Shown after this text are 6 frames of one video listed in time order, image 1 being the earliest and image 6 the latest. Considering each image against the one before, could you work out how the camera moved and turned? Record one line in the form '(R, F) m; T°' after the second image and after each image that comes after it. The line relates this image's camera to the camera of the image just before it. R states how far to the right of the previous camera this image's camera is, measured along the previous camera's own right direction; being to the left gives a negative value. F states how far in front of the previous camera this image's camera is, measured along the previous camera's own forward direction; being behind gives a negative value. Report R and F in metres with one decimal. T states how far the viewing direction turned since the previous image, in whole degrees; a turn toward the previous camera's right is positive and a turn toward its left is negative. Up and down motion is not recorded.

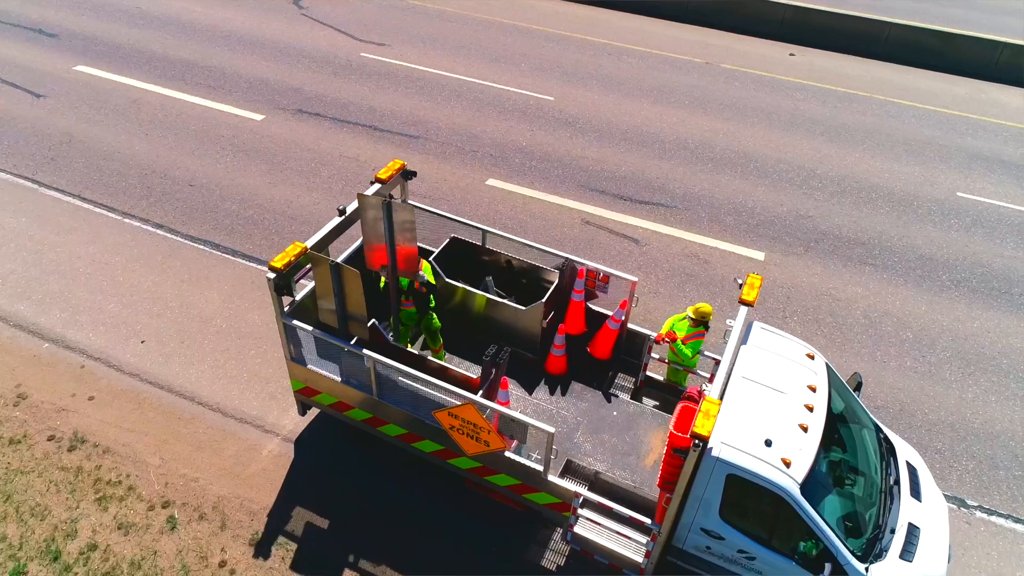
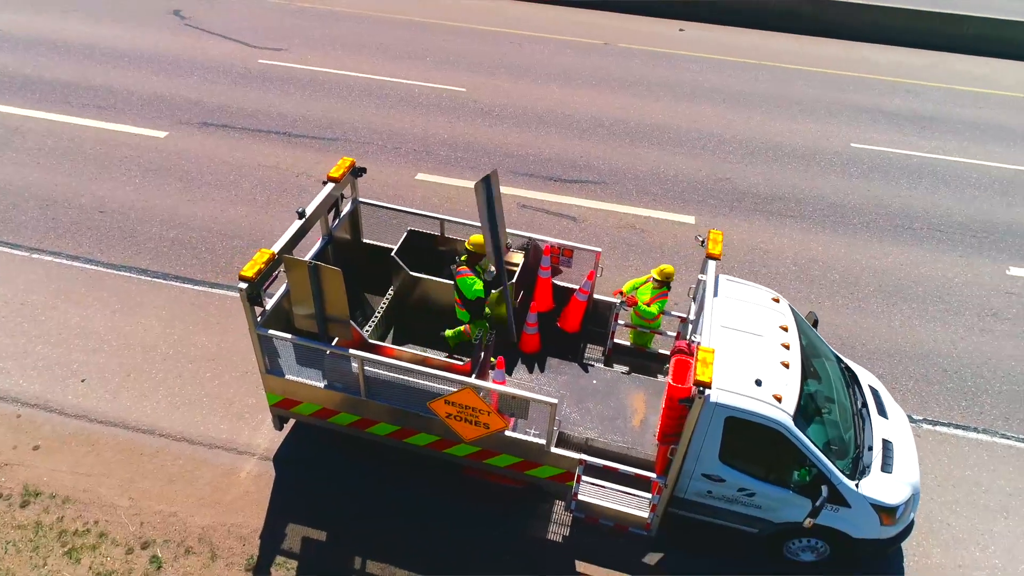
(-0.6, 0.0) m; +8°
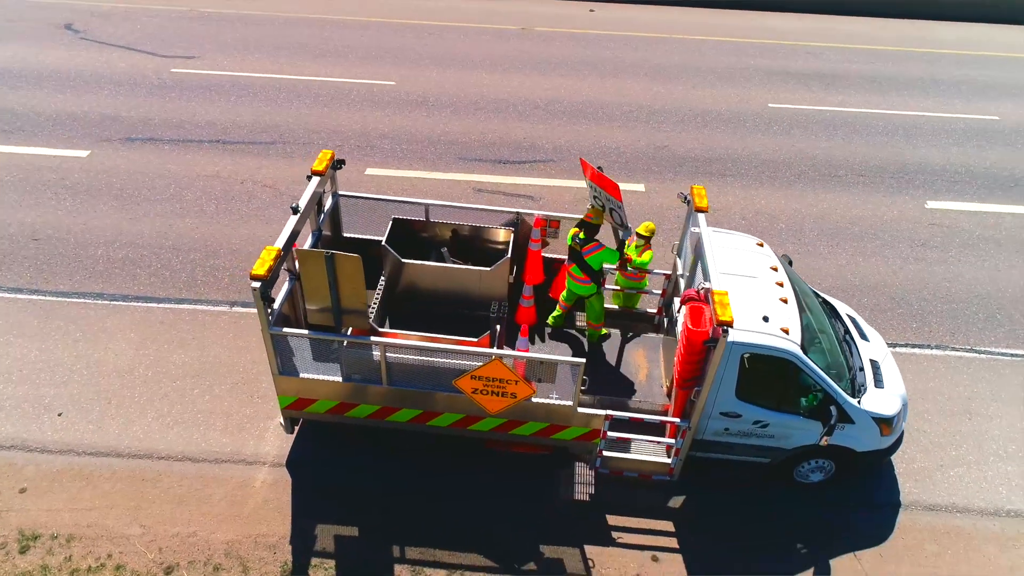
(-0.8, -0.1) m; +8°
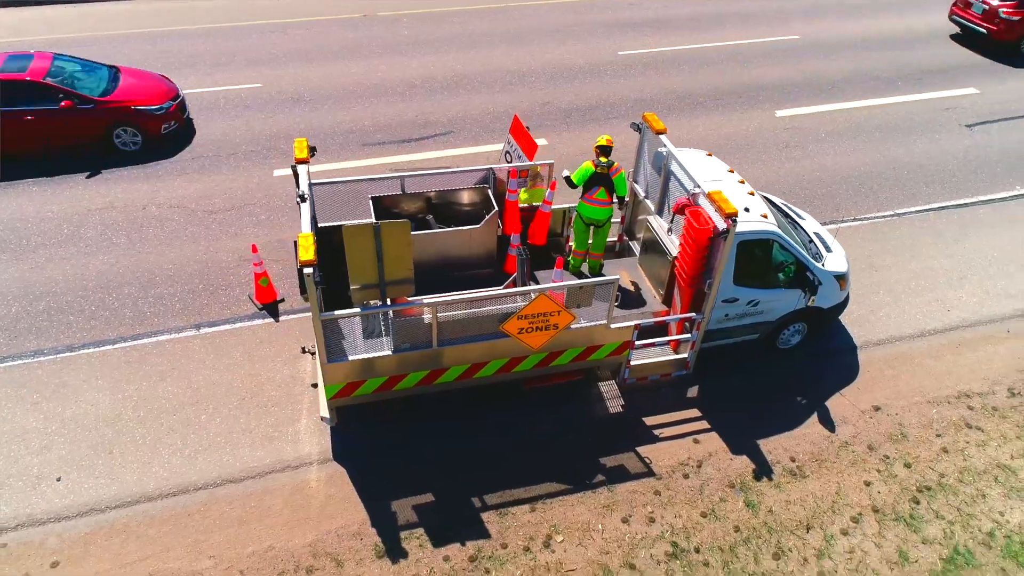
(-1.7, -0.1) m; +14°
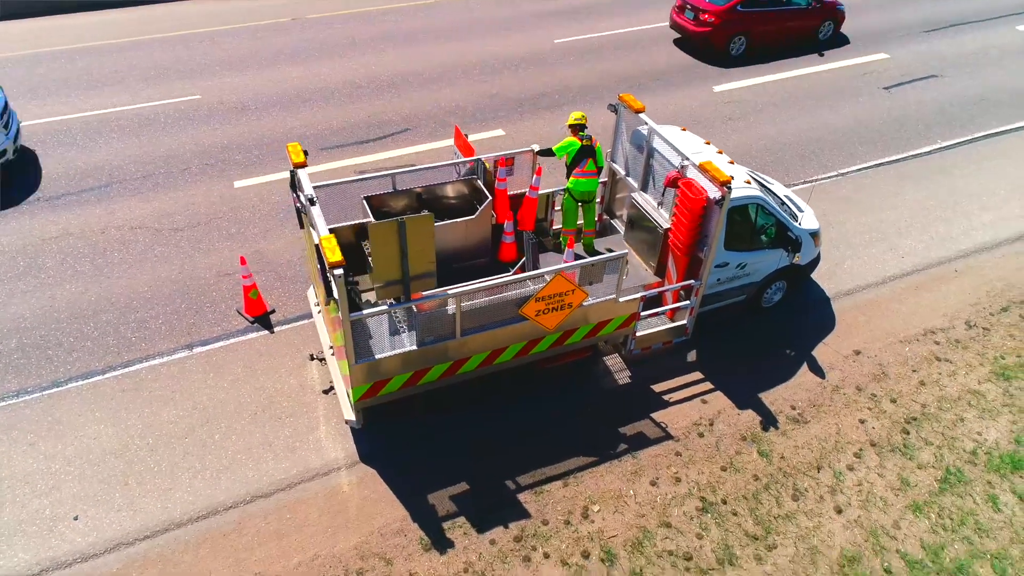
(-0.8, -0.1) m; +6°
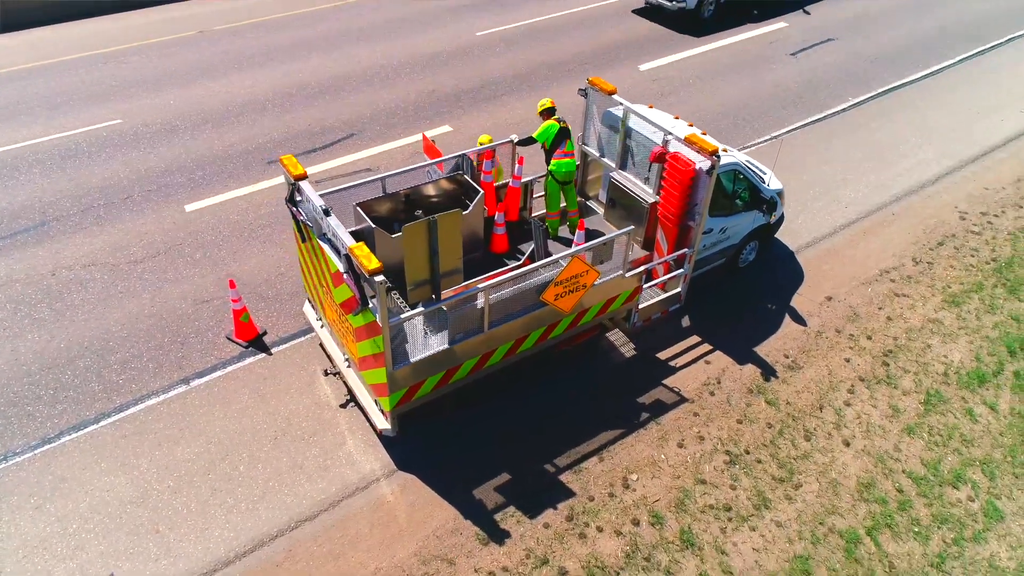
(-1.0, 0.0) m; +8°
